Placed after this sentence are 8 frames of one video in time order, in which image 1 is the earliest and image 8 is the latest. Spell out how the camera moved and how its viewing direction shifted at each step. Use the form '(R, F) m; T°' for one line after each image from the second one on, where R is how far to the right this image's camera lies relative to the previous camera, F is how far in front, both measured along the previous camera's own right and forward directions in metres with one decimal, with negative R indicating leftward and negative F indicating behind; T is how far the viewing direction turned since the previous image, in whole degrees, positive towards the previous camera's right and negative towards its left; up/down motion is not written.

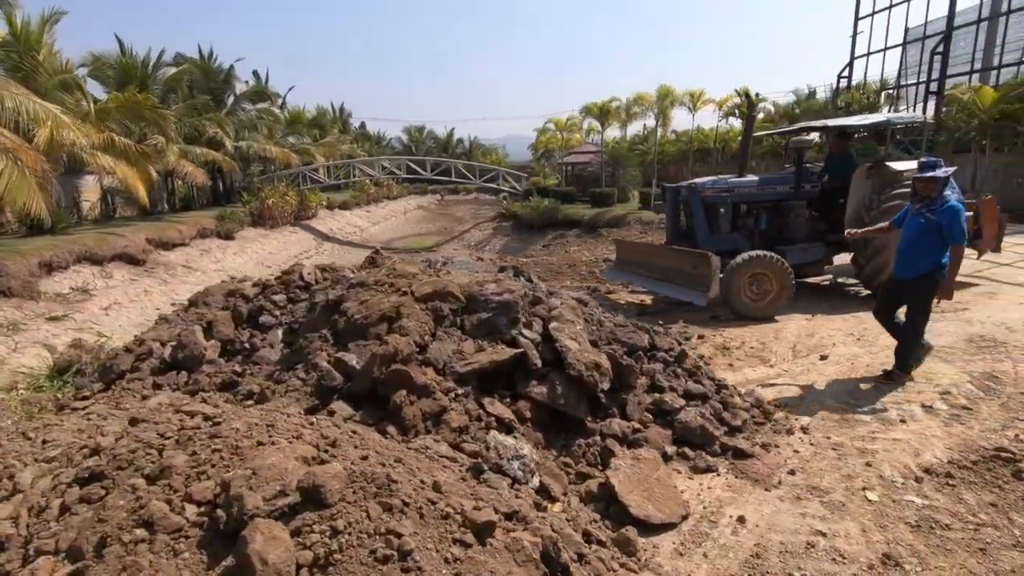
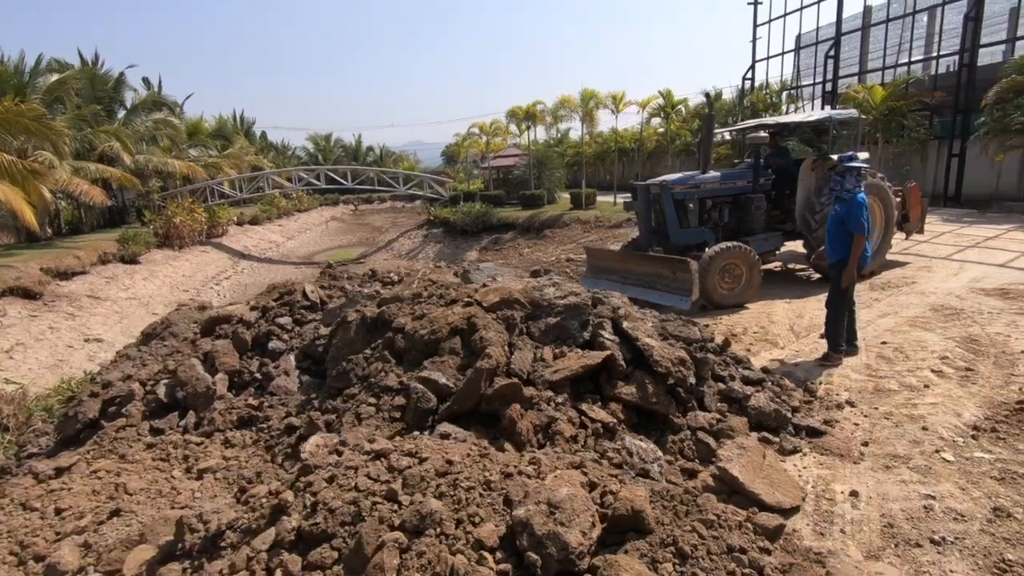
(-1.0, +0.2) m; +9°
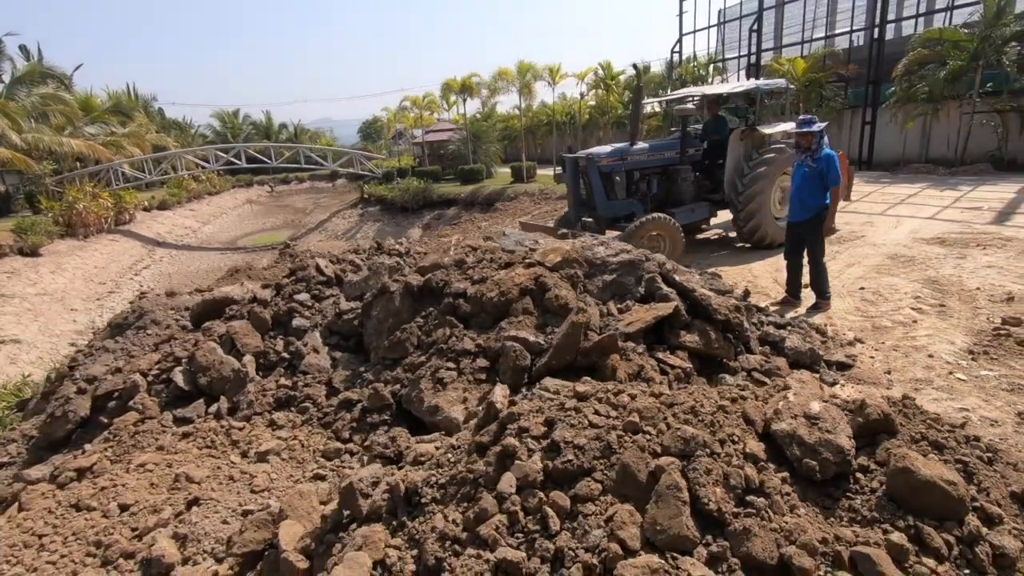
(-0.9, 0.0) m; +8°
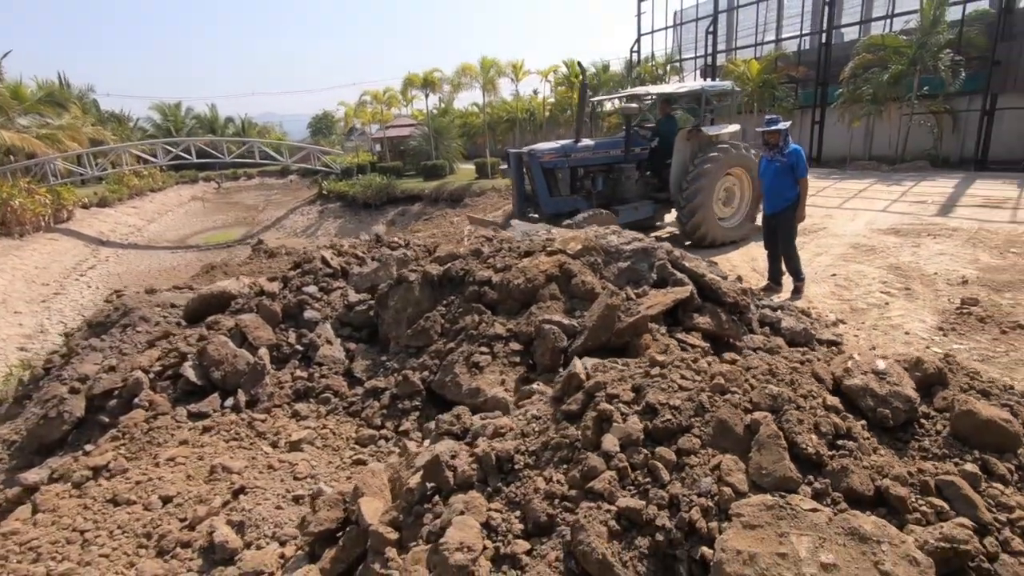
(-0.5, -0.1) m; +5°
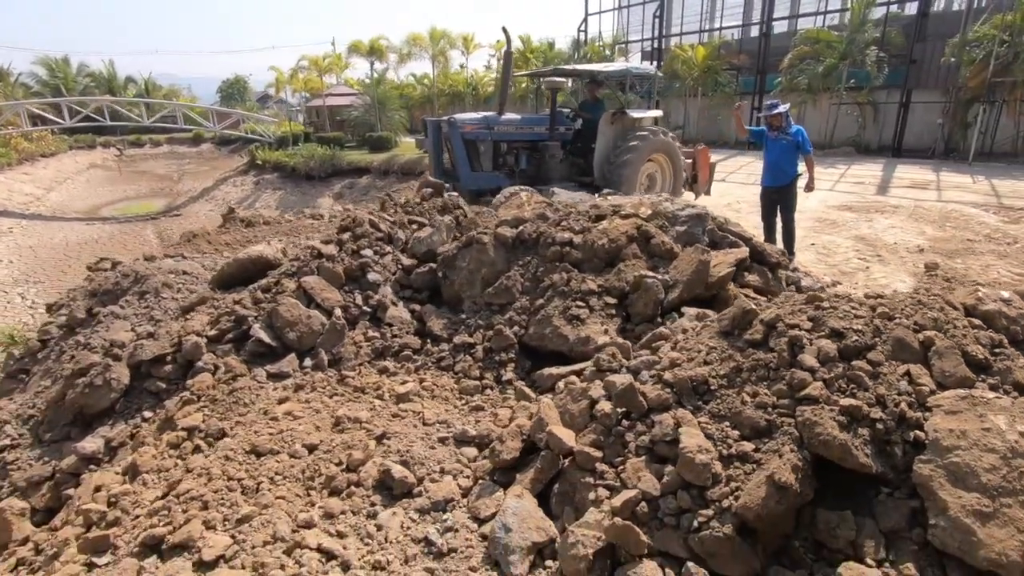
(-1.2, -0.2) m; +8°
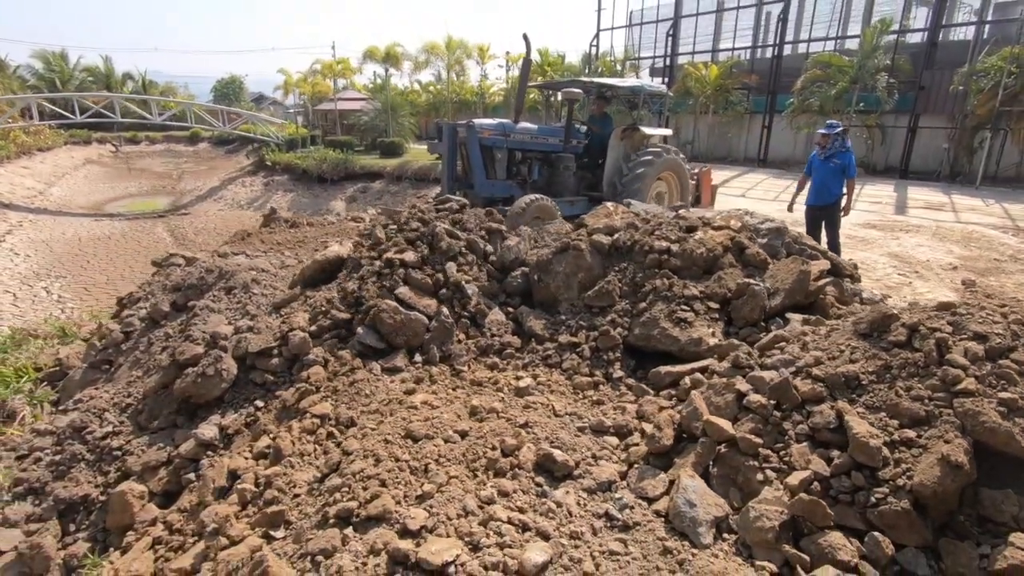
(-0.9, -0.2) m; +1°
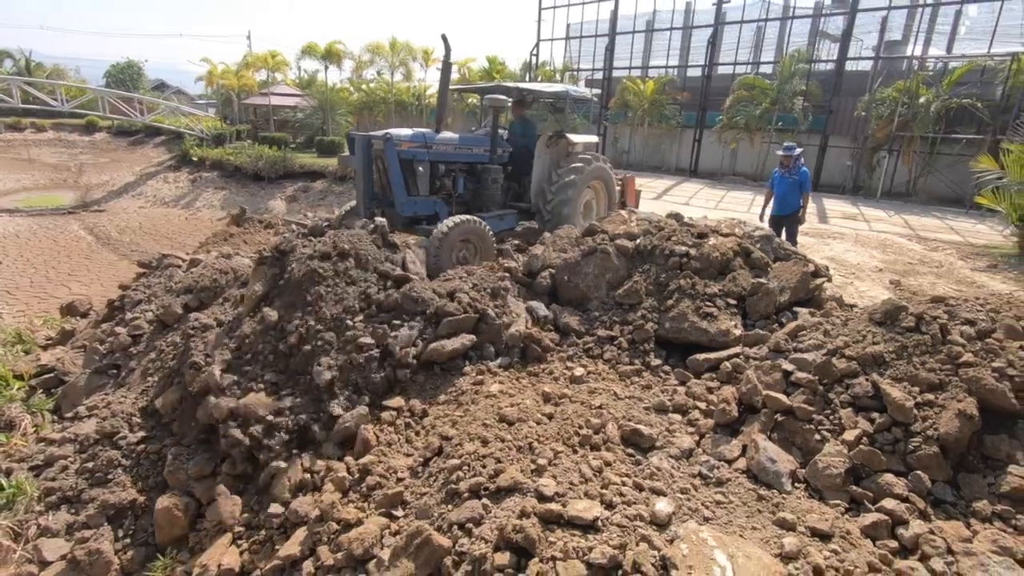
(-1.1, -0.3) m; +9°
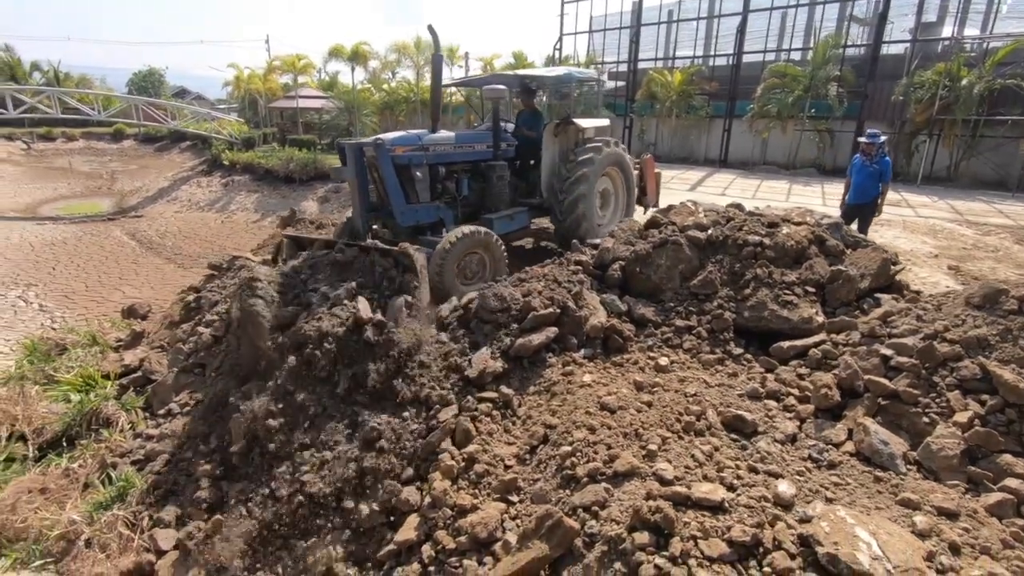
(-0.5, -0.1) m; -2°
